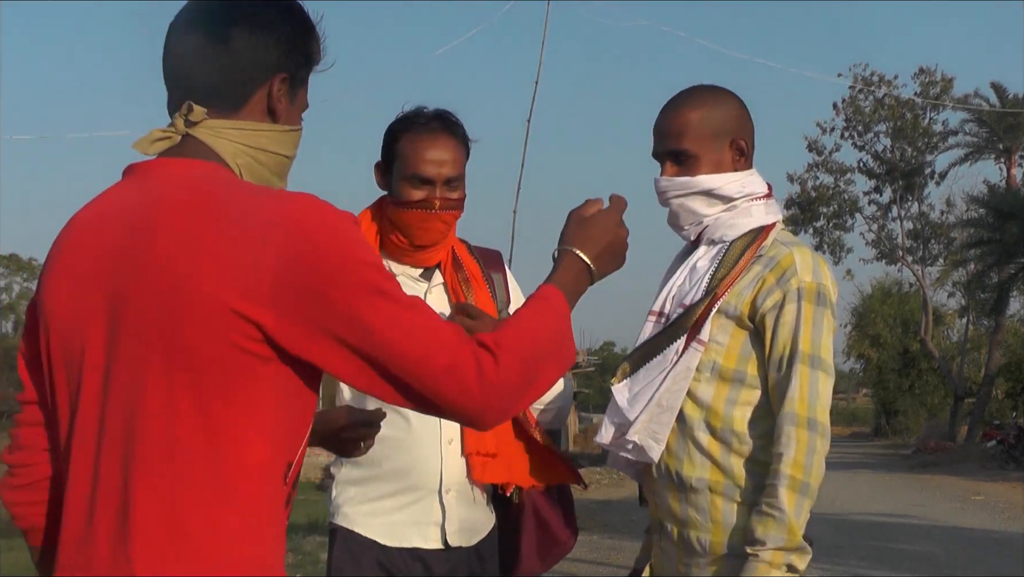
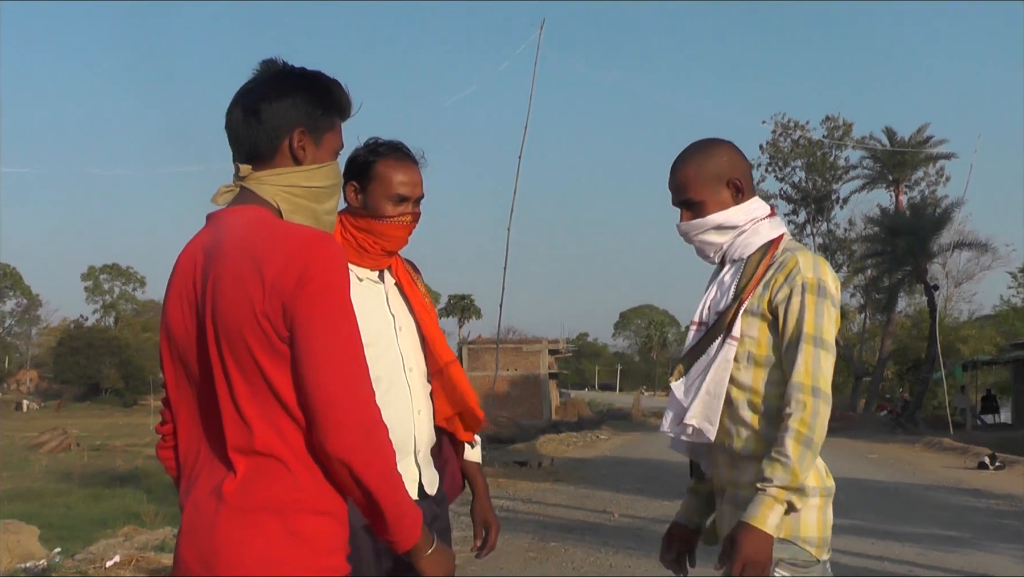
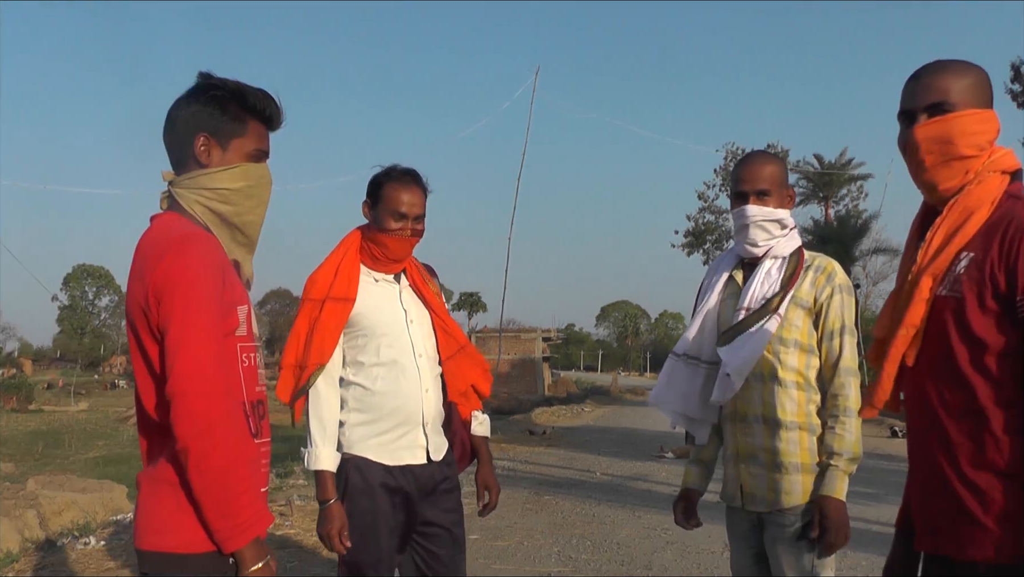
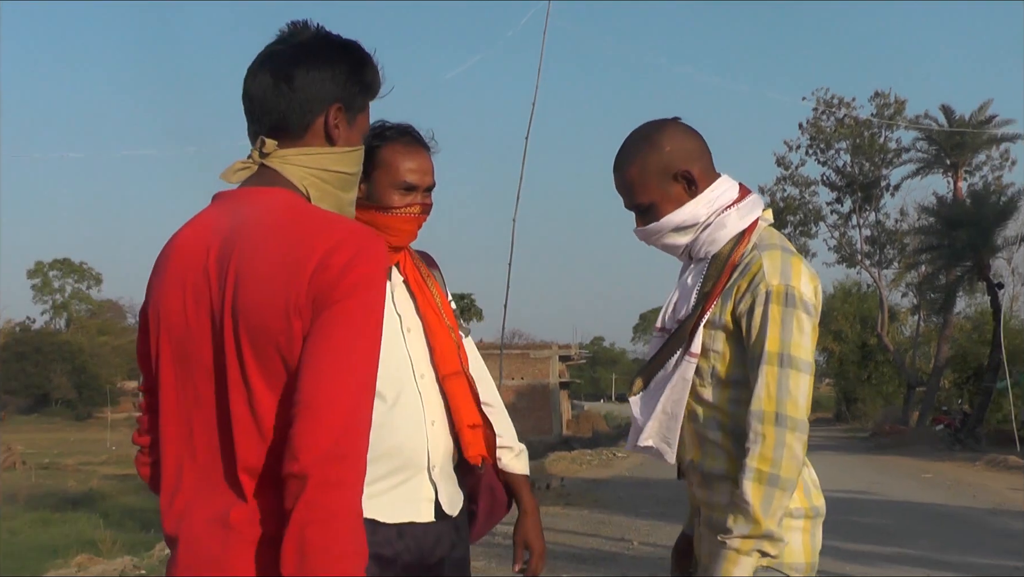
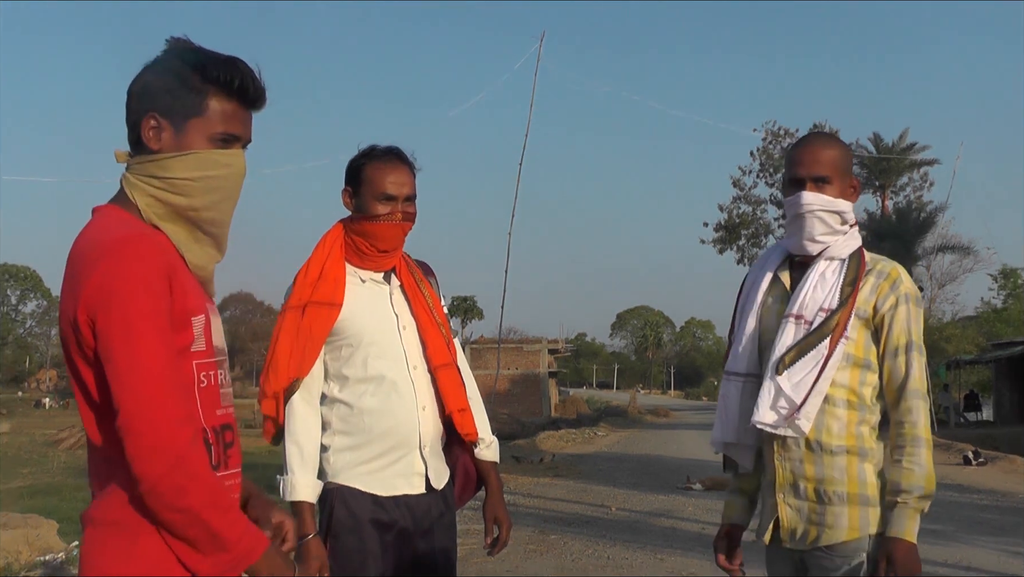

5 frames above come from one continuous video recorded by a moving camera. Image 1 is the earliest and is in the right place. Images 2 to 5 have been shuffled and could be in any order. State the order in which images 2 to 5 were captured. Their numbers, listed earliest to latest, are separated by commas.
4, 2, 5, 3
